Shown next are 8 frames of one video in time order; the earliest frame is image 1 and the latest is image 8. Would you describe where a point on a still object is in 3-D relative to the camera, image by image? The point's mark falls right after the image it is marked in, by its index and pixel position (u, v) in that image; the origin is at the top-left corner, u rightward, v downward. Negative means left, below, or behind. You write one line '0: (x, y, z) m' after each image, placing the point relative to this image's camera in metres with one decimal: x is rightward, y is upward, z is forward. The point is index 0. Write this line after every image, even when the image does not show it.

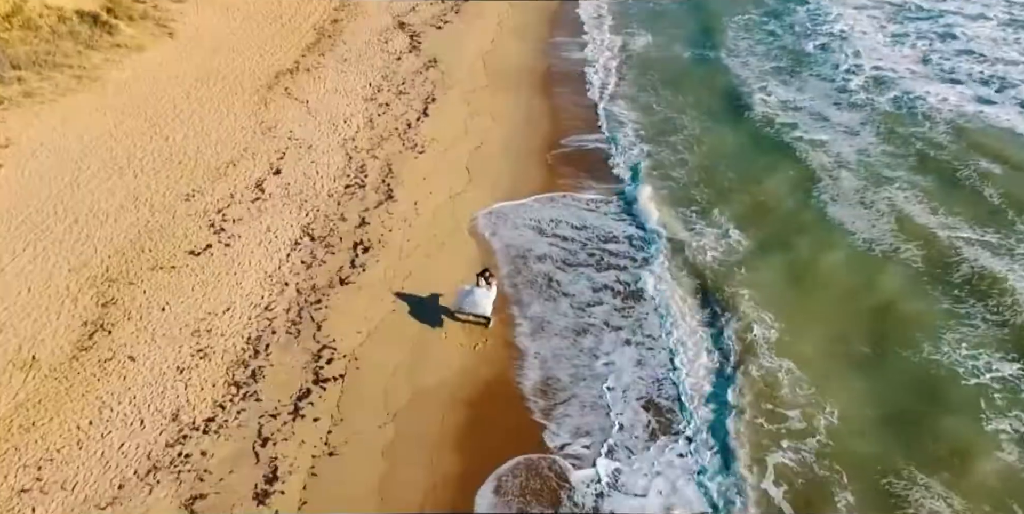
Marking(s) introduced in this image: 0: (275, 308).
0: (-4.8, -1.1, +17.8) m
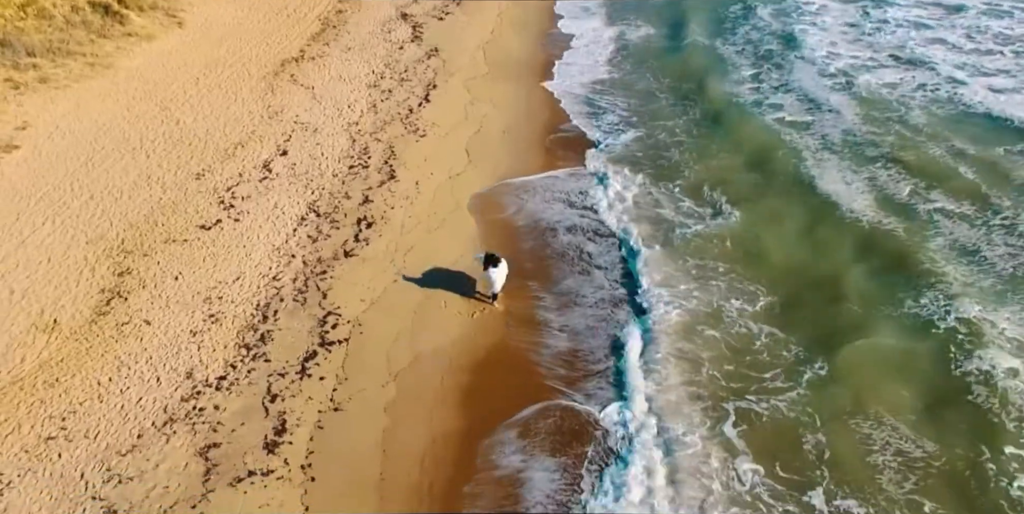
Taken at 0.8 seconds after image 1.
0: (-4.9, -0.5, +18.8) m
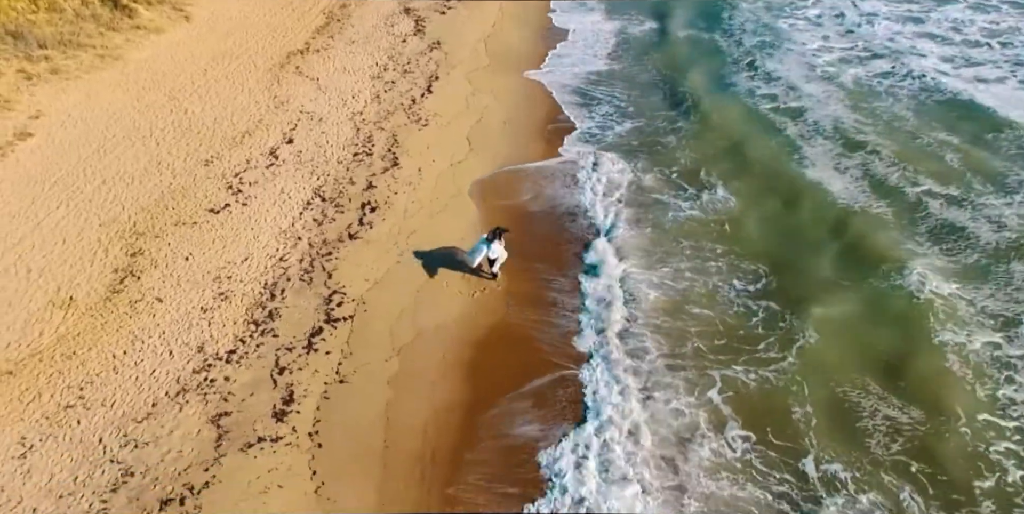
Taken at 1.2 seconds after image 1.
0: (-4.9, -0.1, +19.4) m
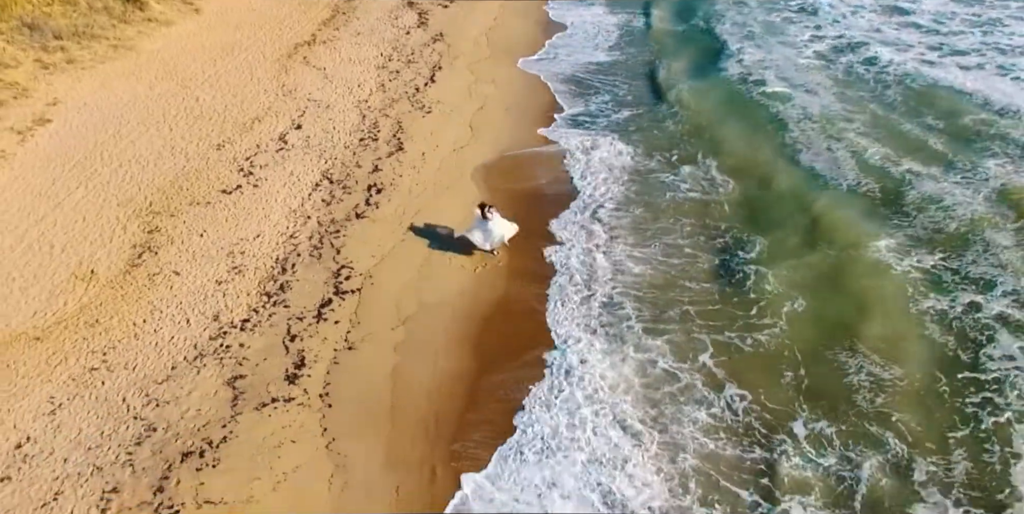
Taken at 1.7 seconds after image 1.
0: (-4.9, +0.5, +20.3) m
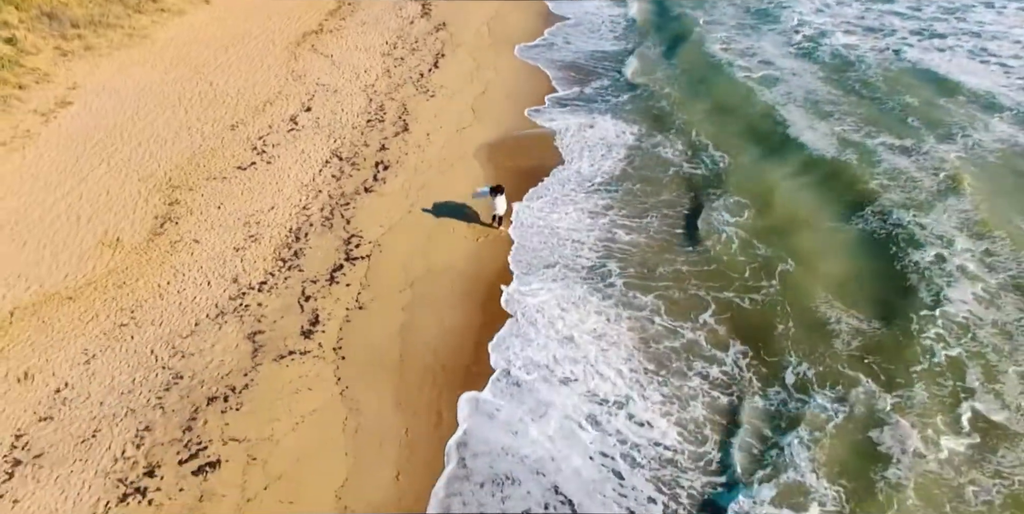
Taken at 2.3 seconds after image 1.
0: (-4.9, +1.2, +21.5) m
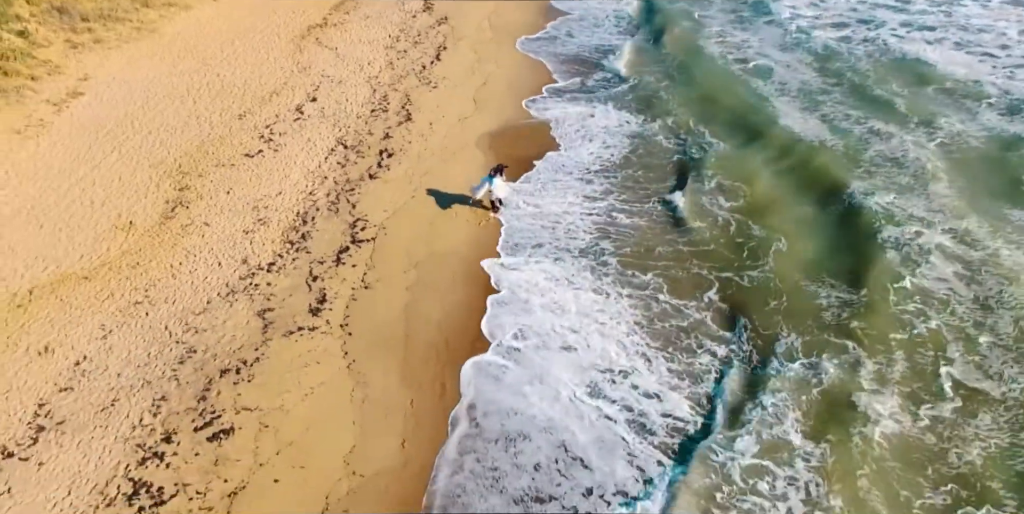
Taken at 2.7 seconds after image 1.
0: (-4.9, +1.6, +22.1) m
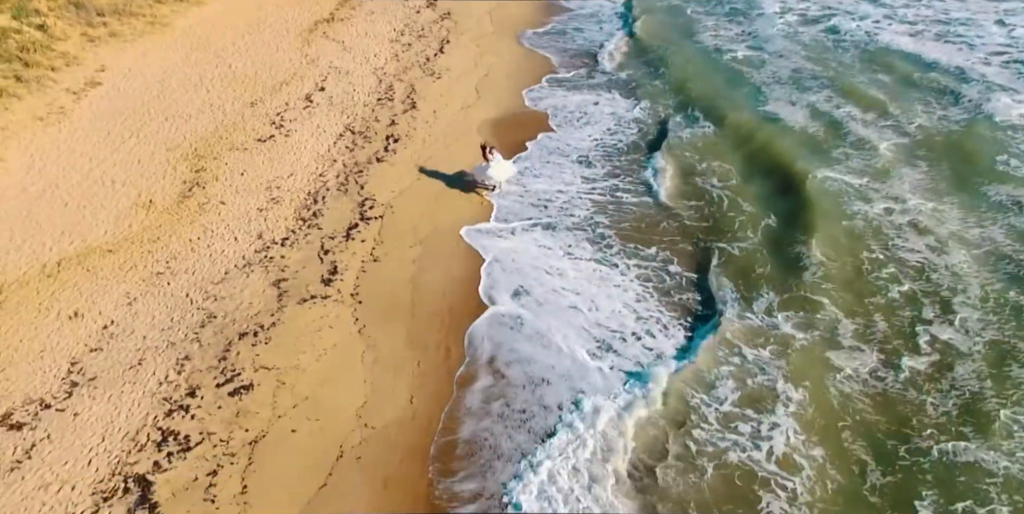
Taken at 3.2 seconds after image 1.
0: (-4.9, +2.2, +23.2) m
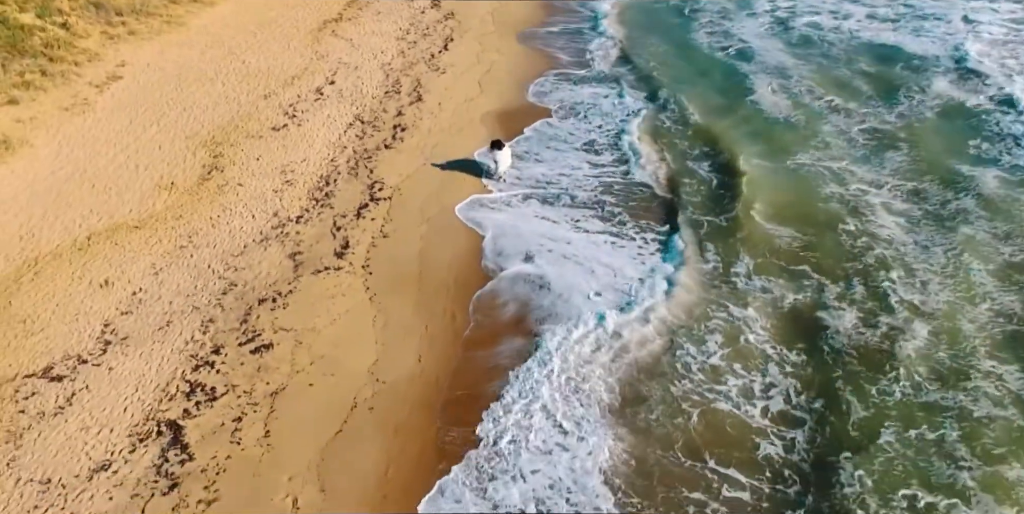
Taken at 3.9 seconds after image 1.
0: (-4.8, +2.7, +24.5) m
